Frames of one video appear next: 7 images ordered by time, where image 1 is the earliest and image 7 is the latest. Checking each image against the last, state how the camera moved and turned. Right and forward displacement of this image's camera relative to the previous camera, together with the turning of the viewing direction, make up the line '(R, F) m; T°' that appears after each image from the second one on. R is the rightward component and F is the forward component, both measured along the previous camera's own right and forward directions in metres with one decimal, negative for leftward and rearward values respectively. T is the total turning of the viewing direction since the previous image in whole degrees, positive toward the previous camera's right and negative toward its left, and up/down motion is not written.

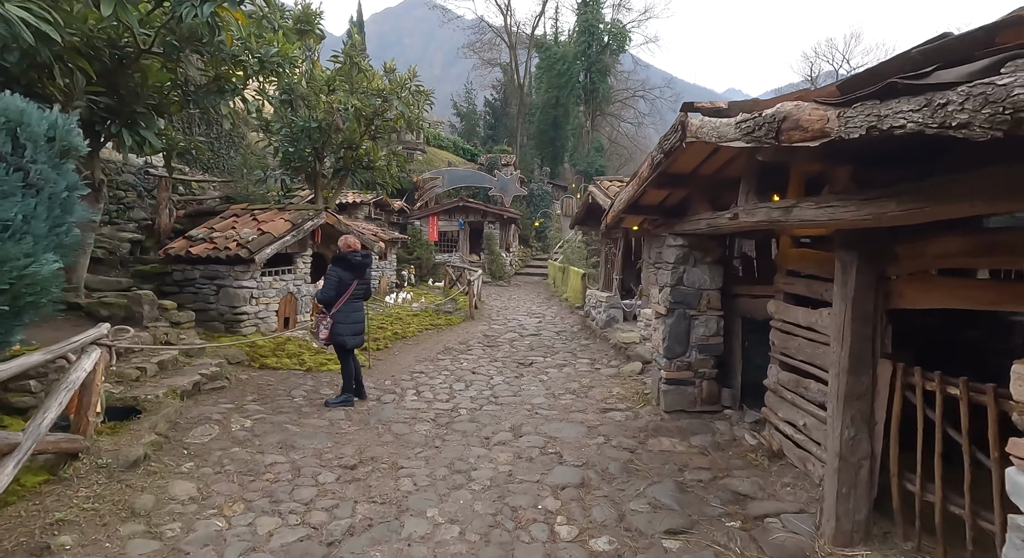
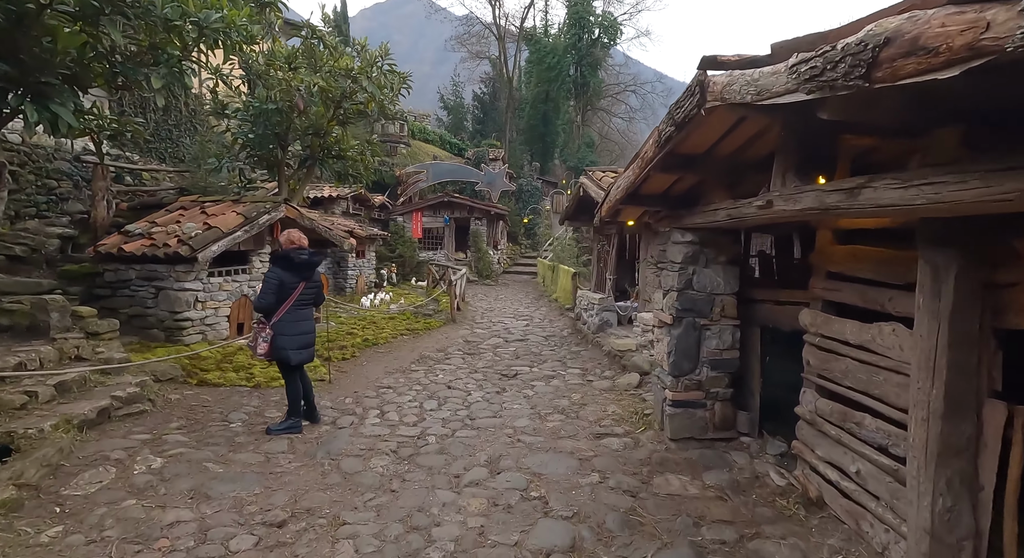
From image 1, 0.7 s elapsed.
(+0.1, +1.0) m; +1°
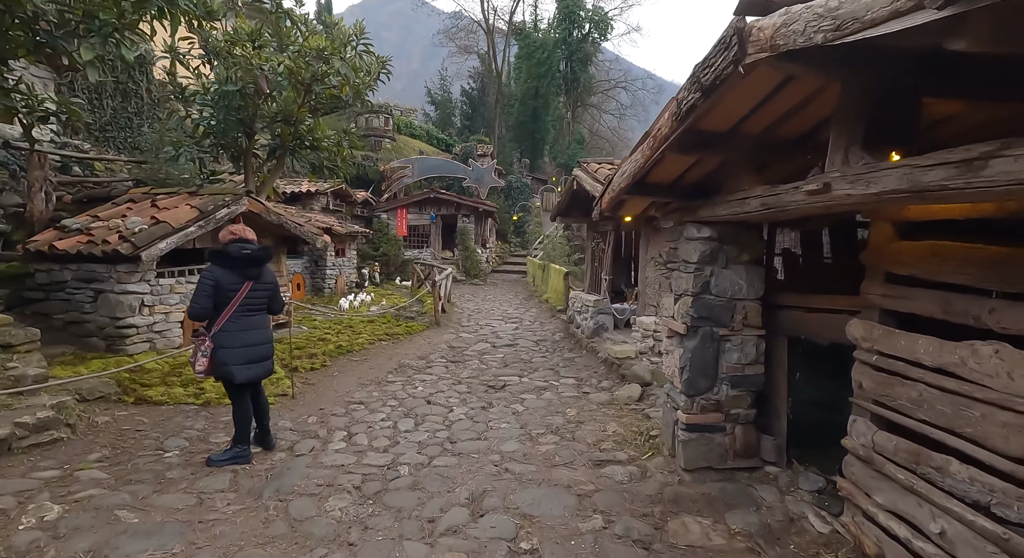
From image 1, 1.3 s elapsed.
(0.0, +0.8) m; +1°
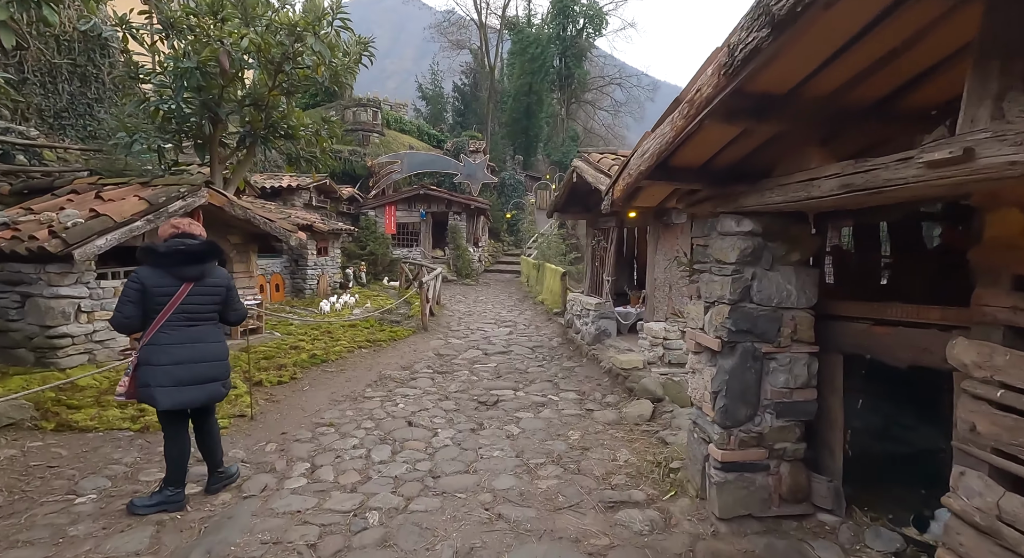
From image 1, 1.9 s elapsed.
(0.0, +0.8) m; +1°
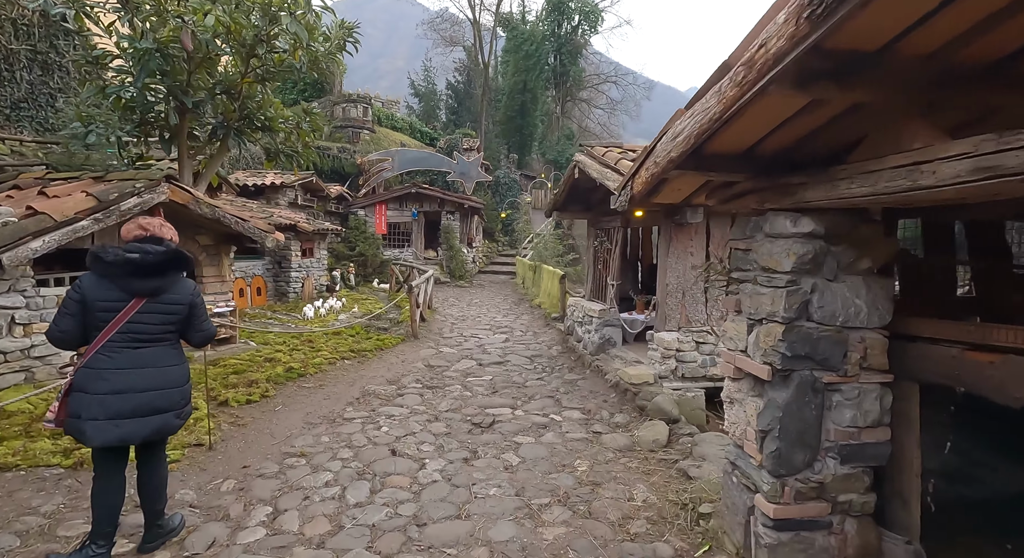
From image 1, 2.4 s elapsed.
(0.0, +0.7) m; +1°
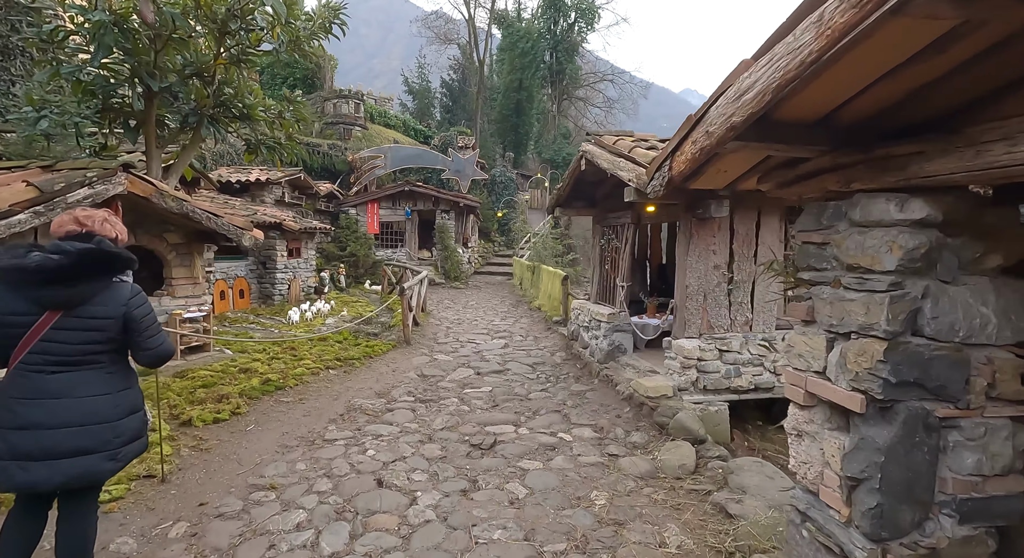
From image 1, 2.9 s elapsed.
(-0.1, +0.7) m; +1°
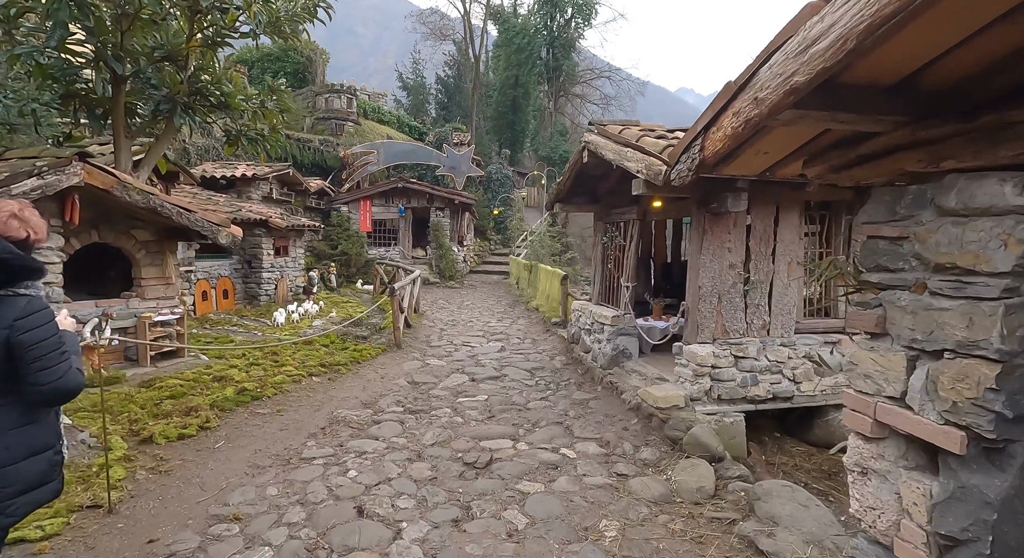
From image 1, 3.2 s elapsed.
(0.0, +0.5) m; 0°
